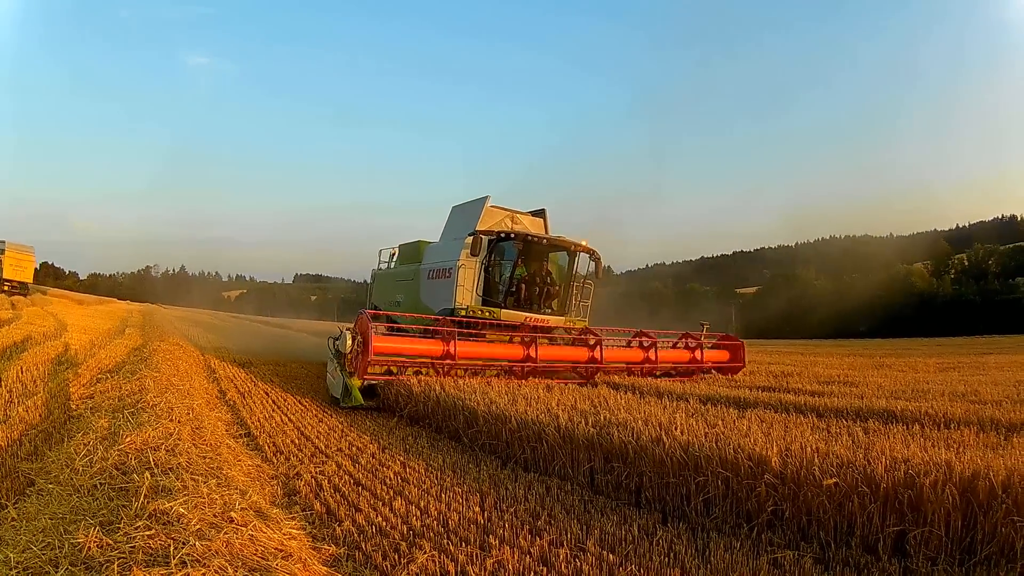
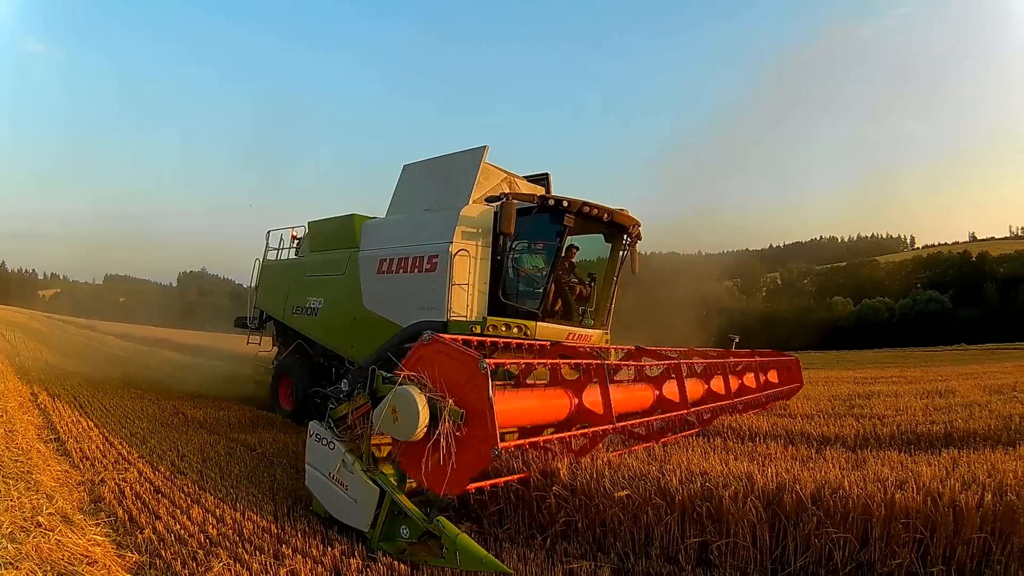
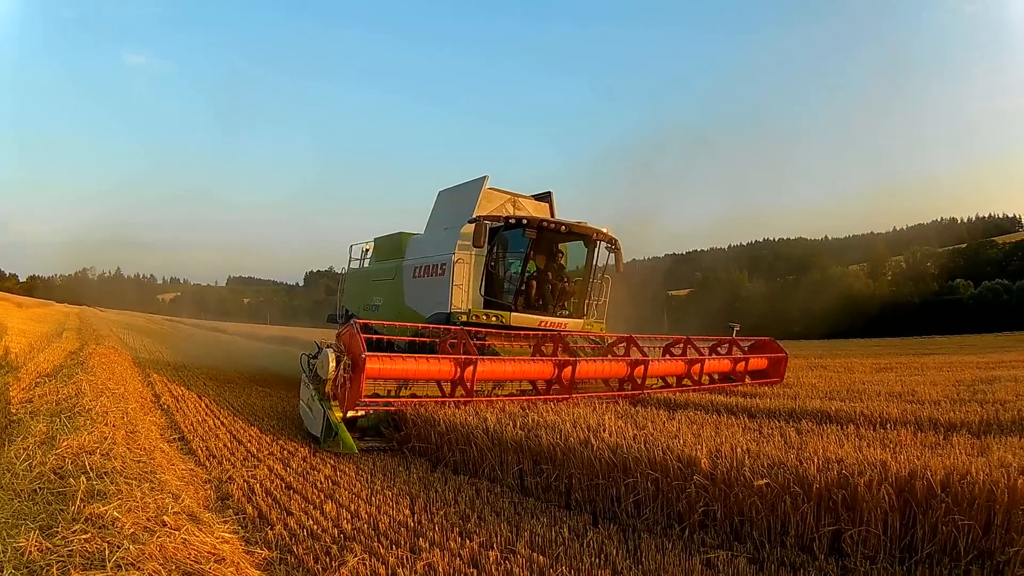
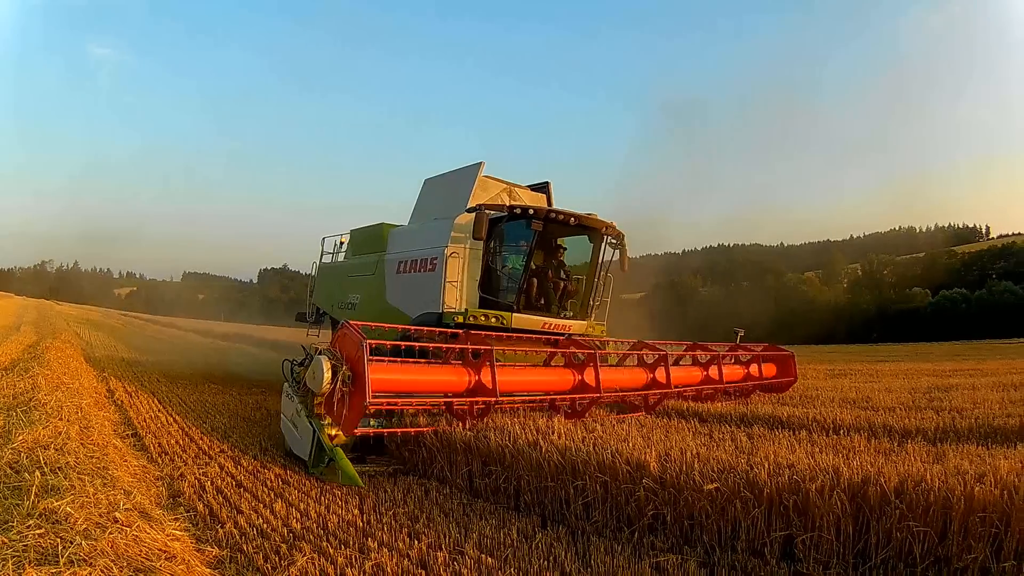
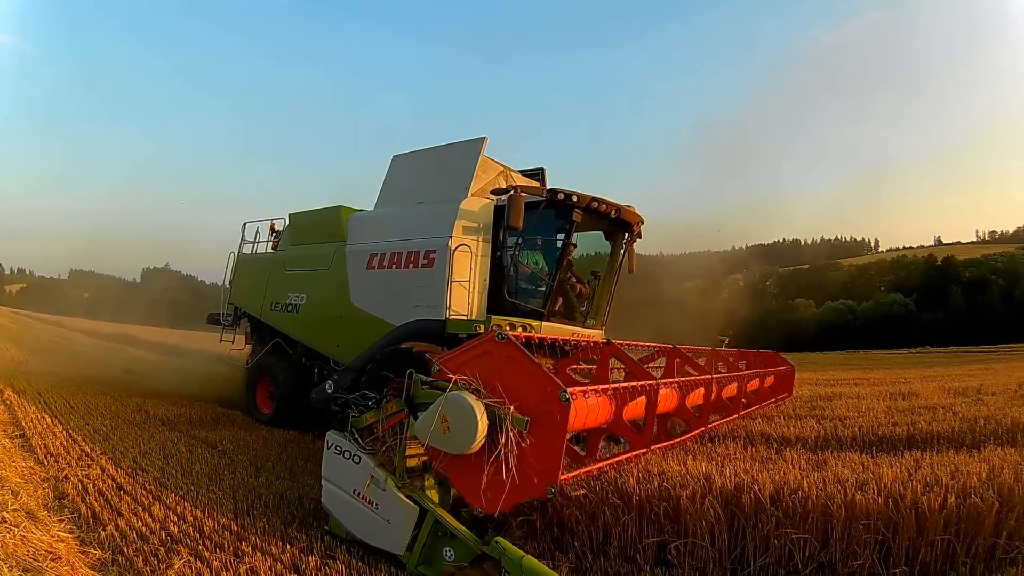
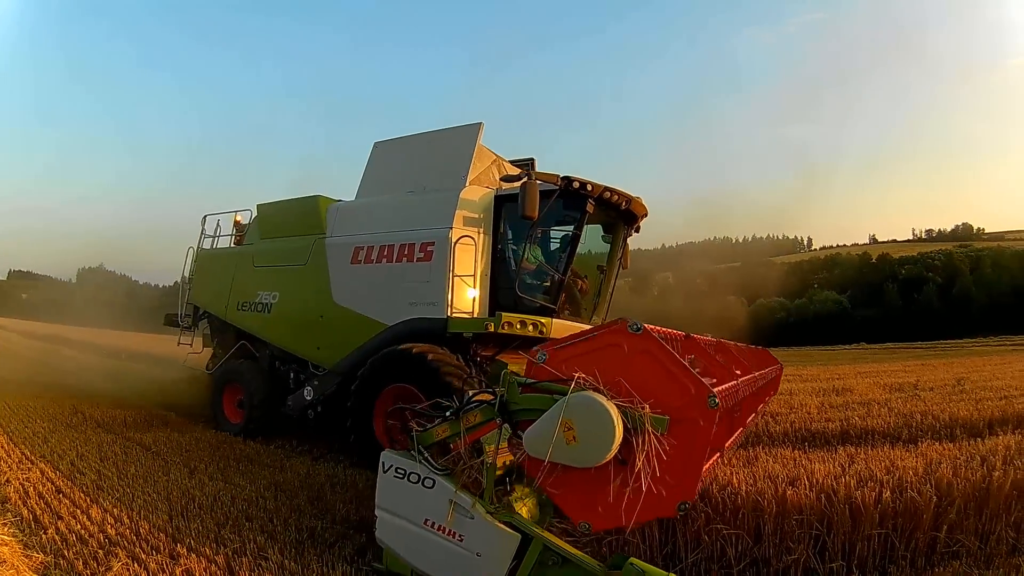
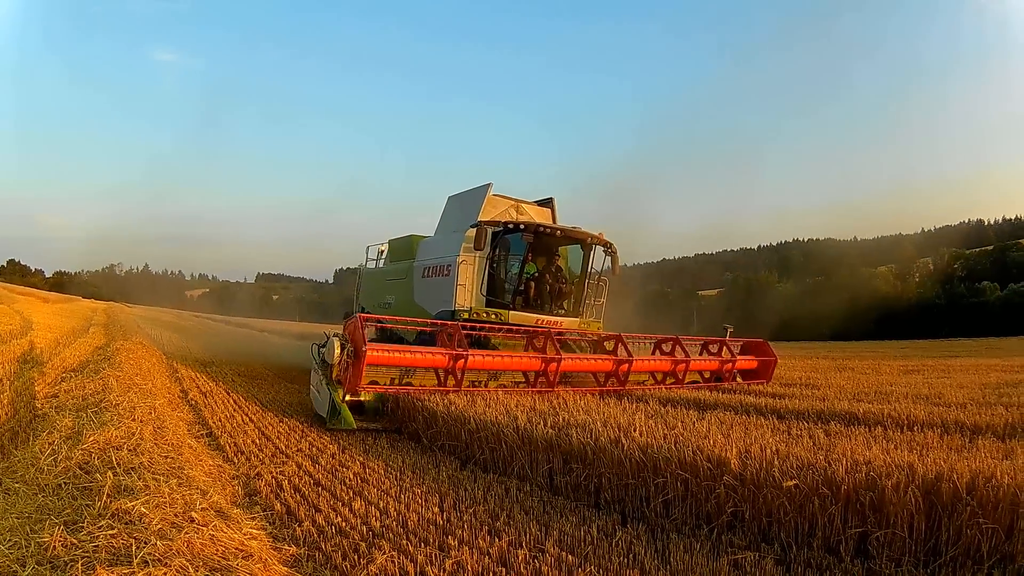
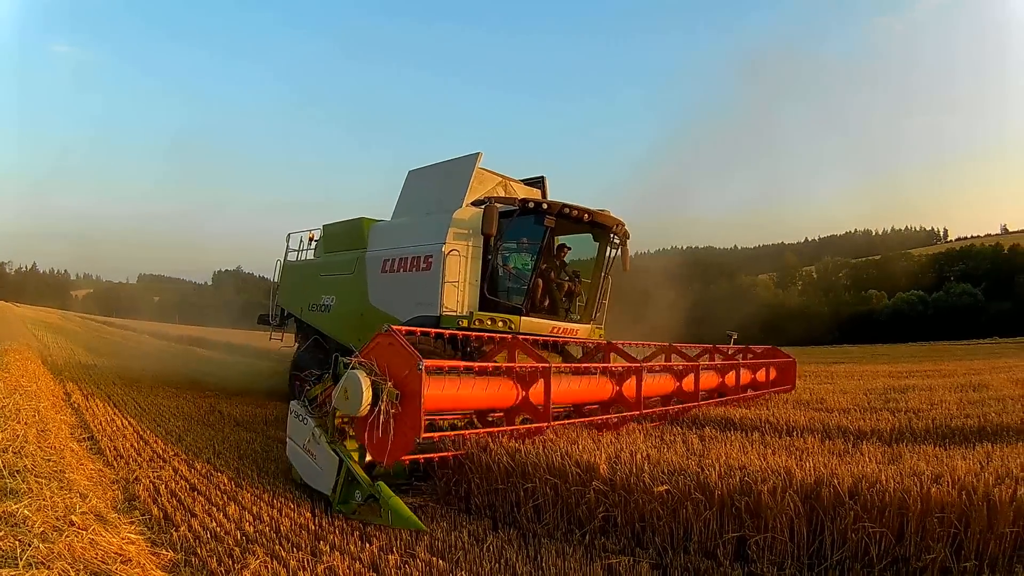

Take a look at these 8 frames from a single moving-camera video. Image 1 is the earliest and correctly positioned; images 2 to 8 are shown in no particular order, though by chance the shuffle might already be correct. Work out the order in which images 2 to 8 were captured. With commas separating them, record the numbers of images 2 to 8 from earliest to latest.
7, 3, 4, 8, 2, 5, 6
